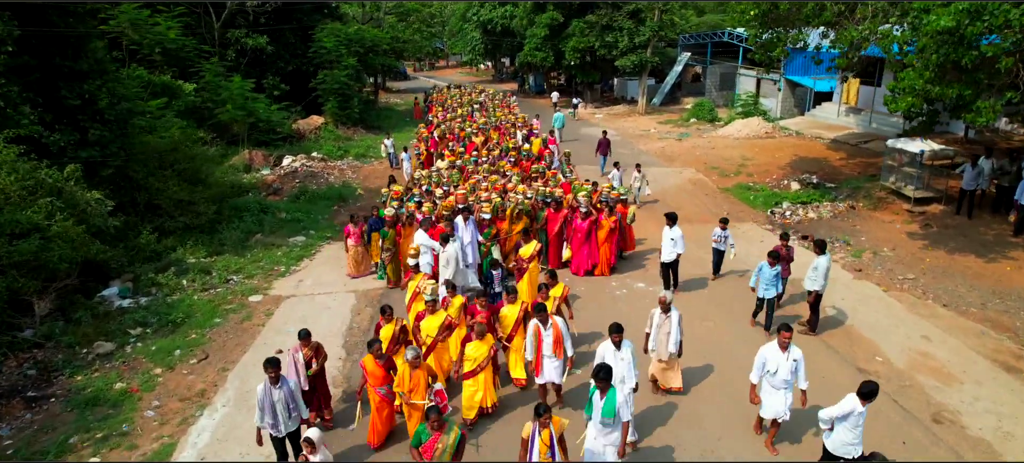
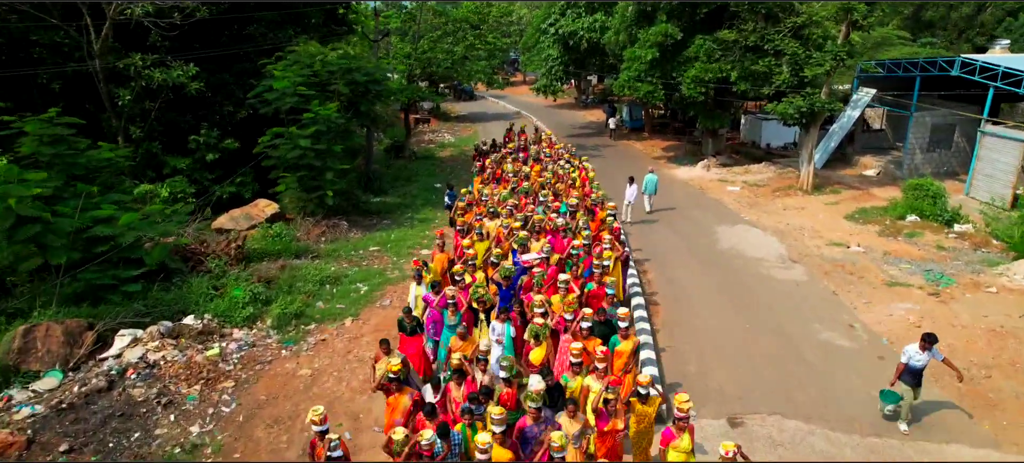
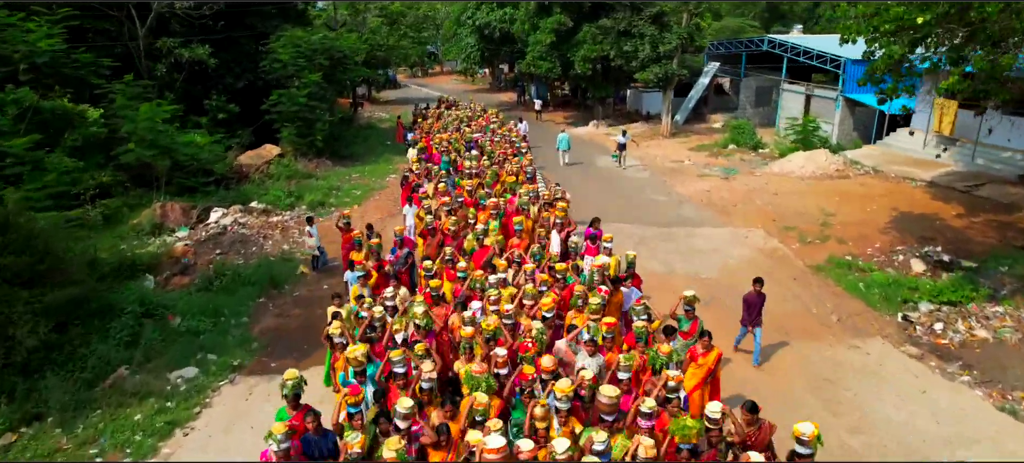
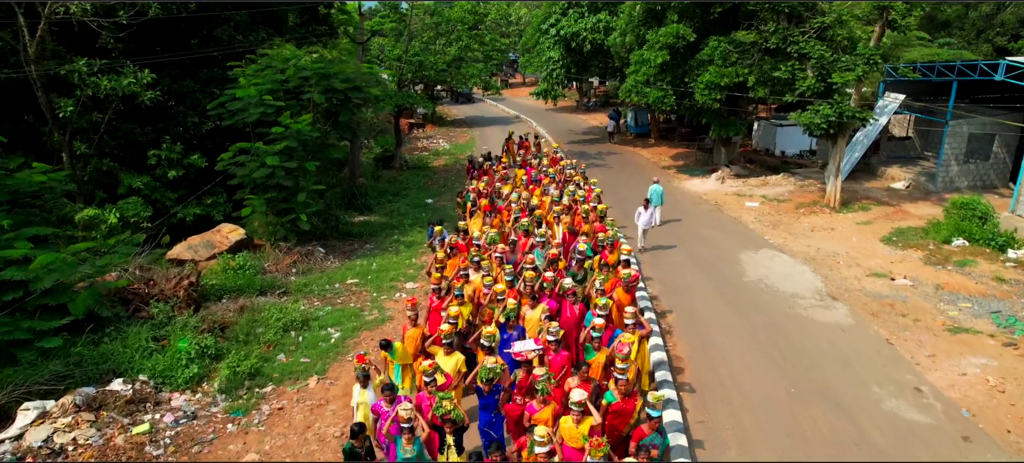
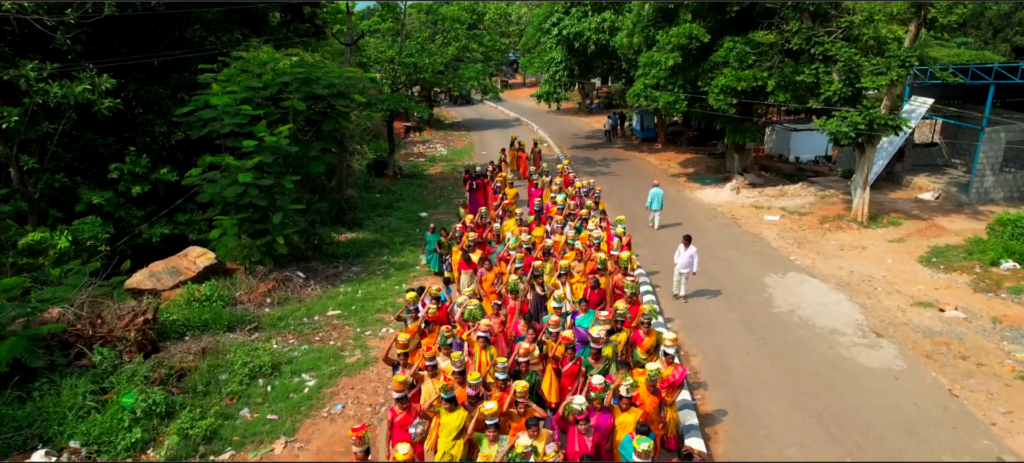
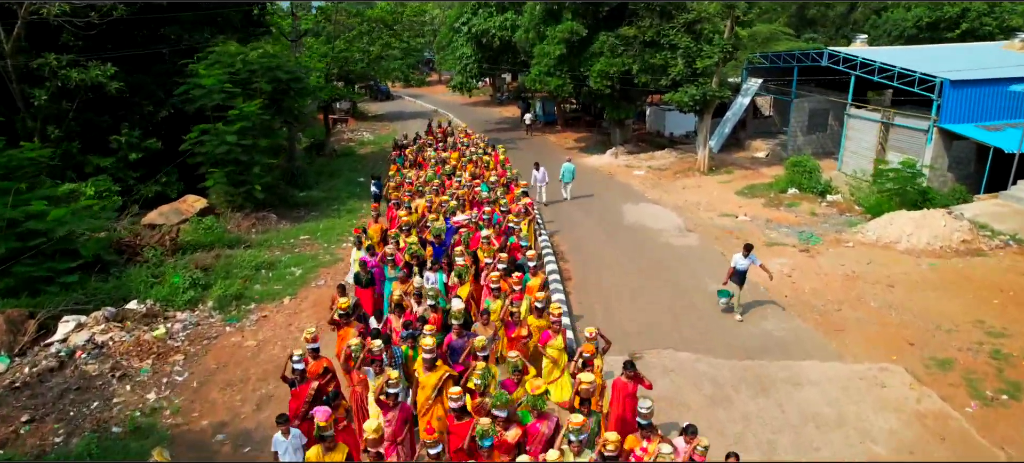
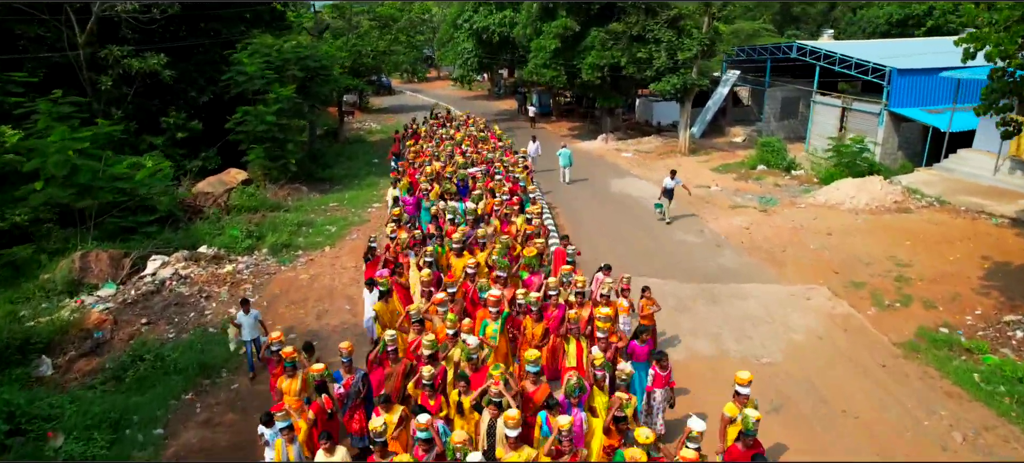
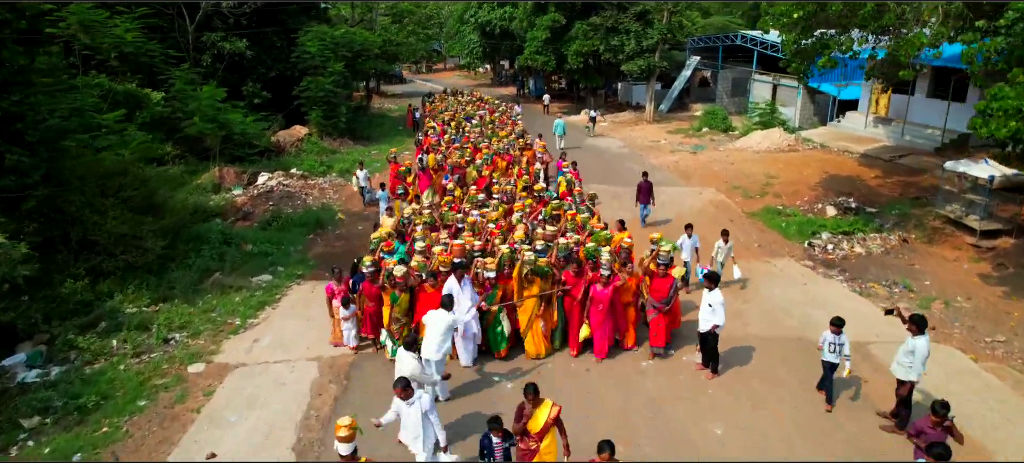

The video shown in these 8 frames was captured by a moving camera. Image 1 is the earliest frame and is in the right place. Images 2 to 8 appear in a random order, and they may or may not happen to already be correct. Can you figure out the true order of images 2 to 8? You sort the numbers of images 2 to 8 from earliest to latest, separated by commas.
8, 3, 7, 6, 2, 4, 5
